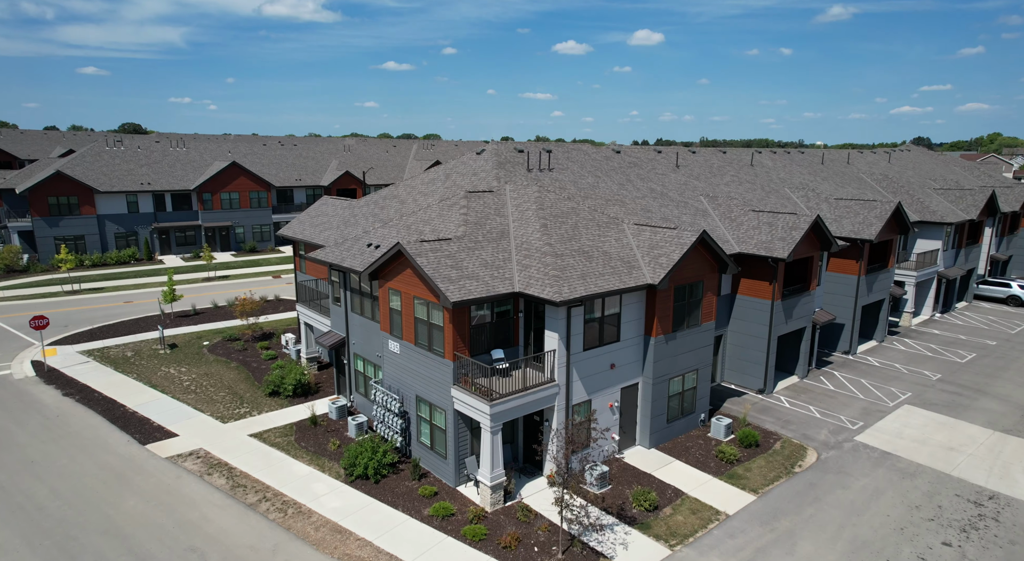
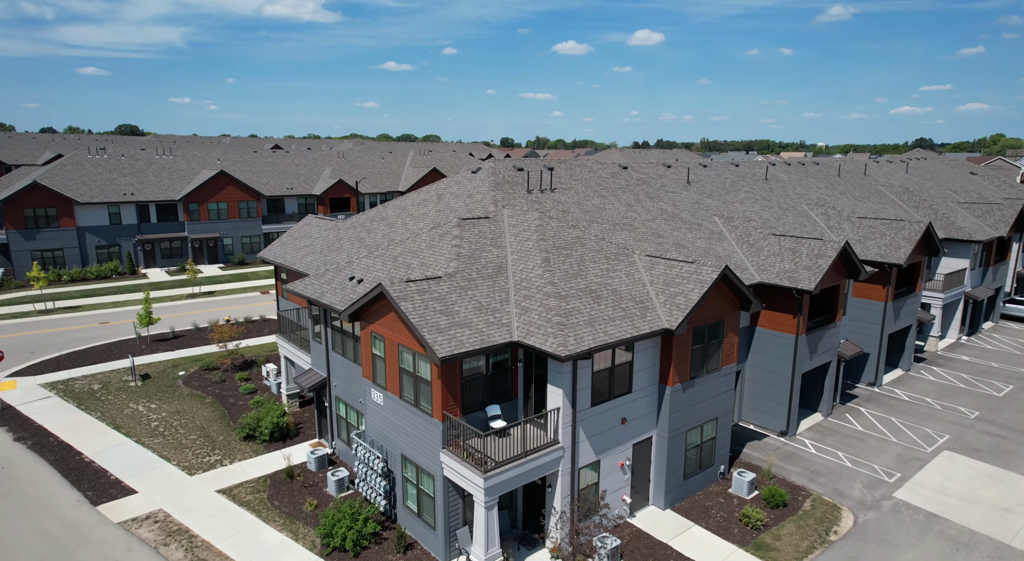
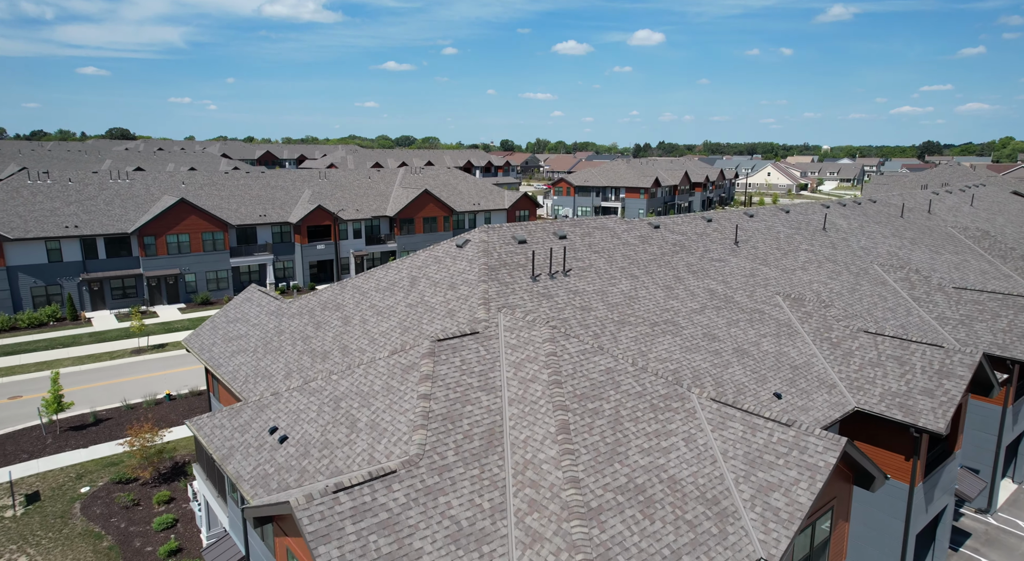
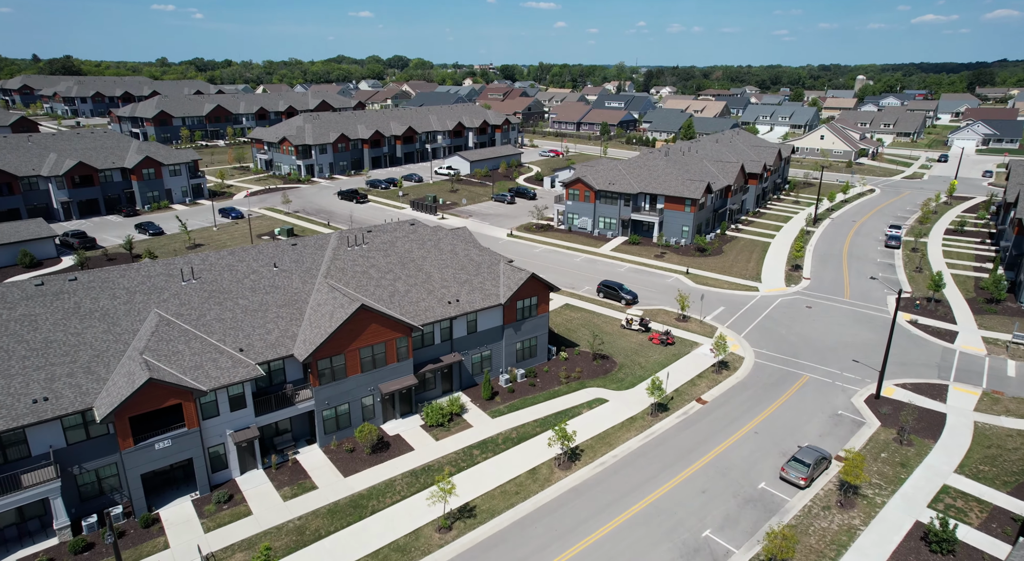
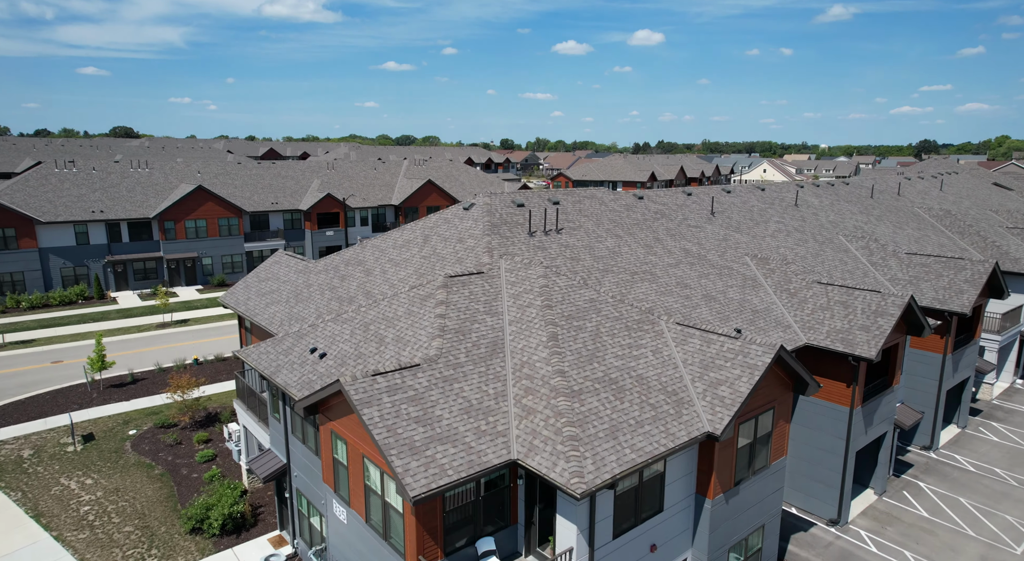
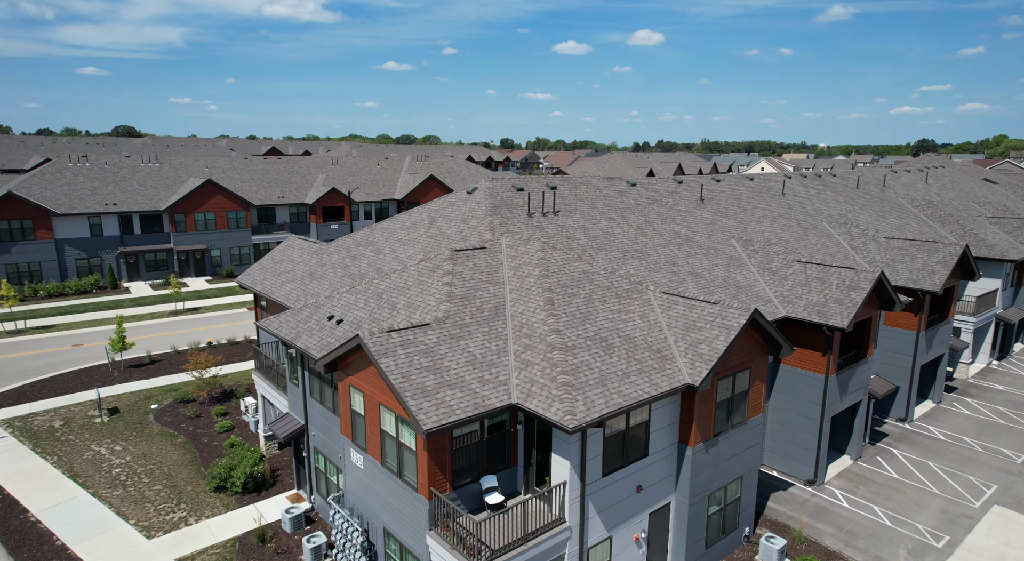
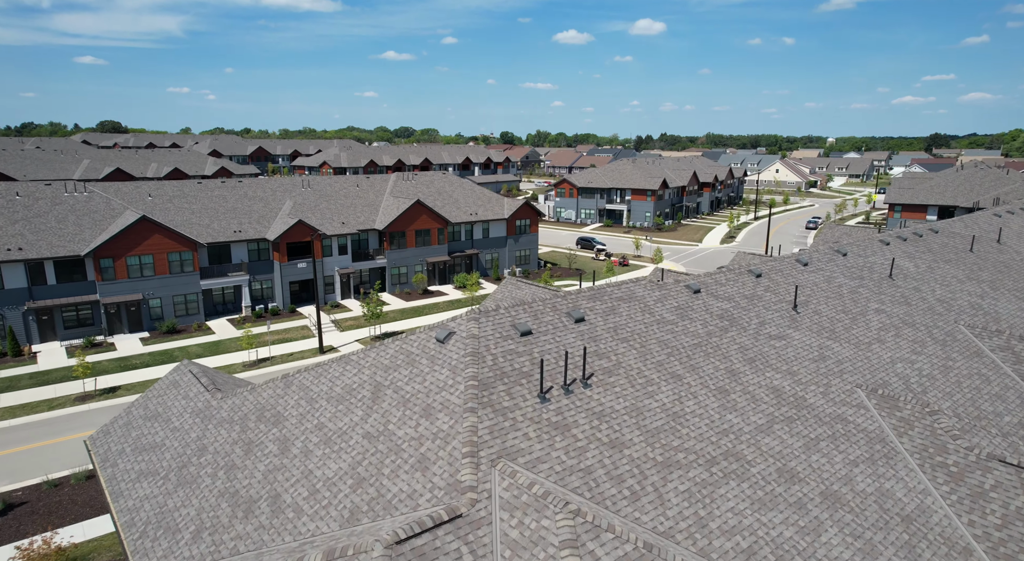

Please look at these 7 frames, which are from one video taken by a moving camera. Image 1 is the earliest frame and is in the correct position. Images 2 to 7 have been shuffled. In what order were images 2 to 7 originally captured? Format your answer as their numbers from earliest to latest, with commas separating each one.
2, 6, 5, 3, 7, 4
